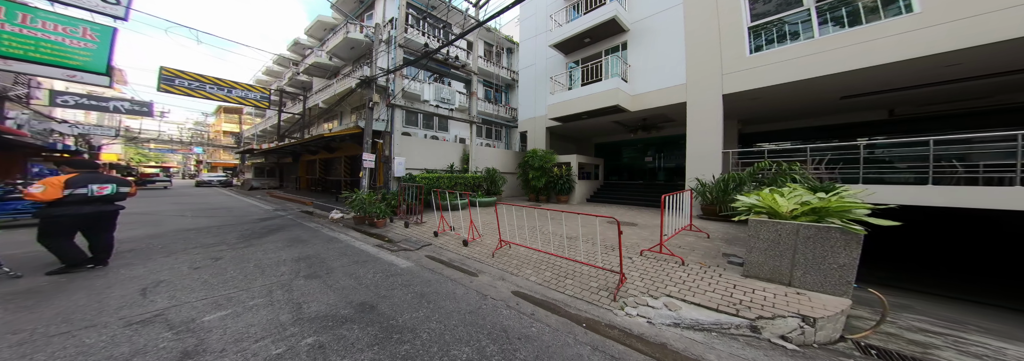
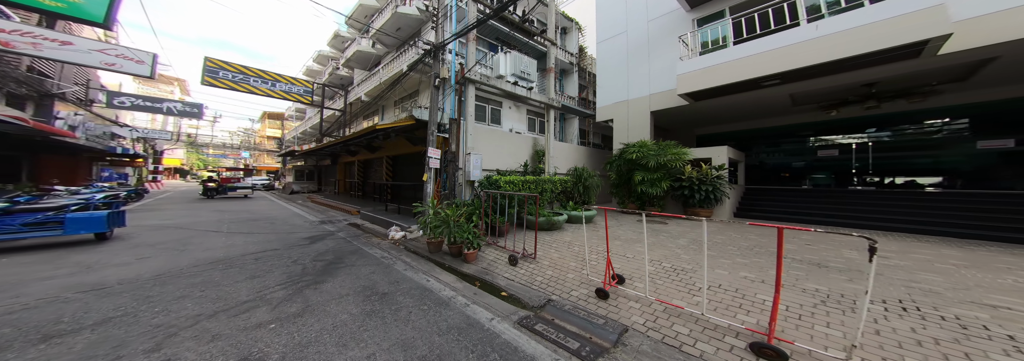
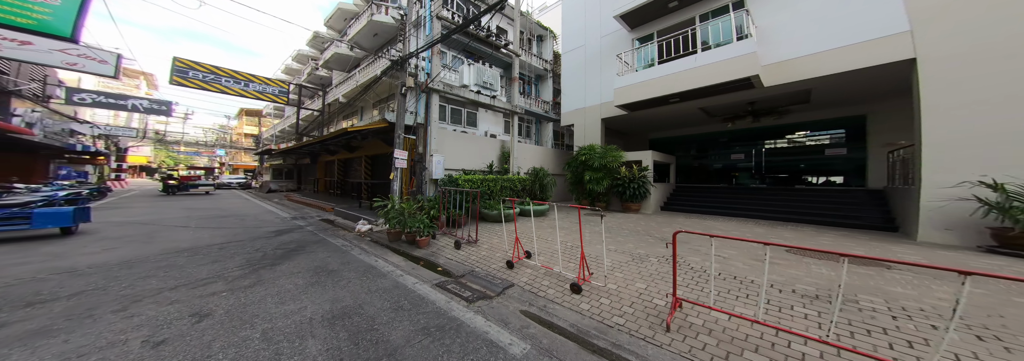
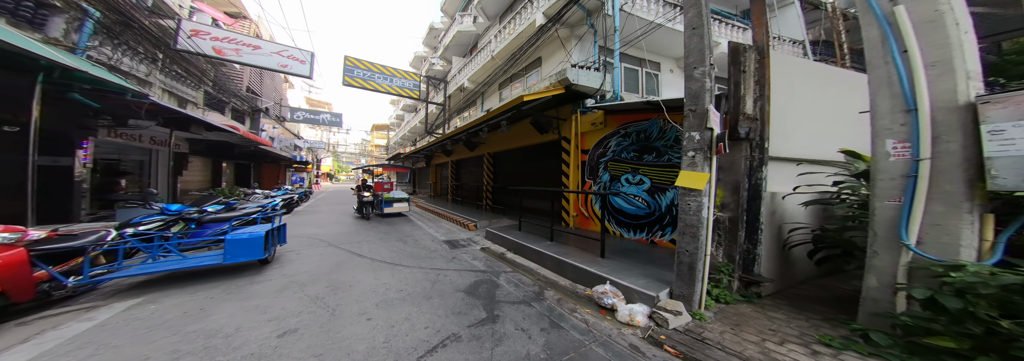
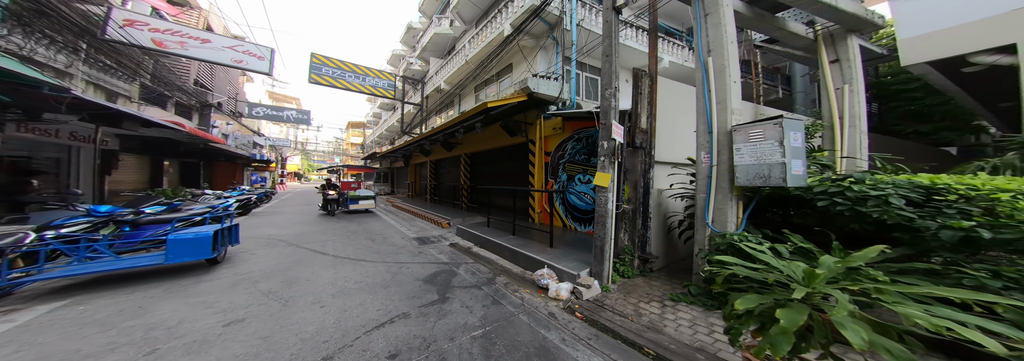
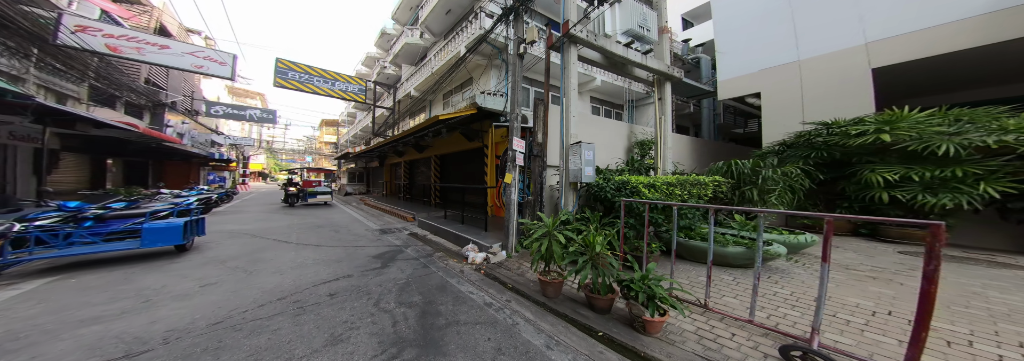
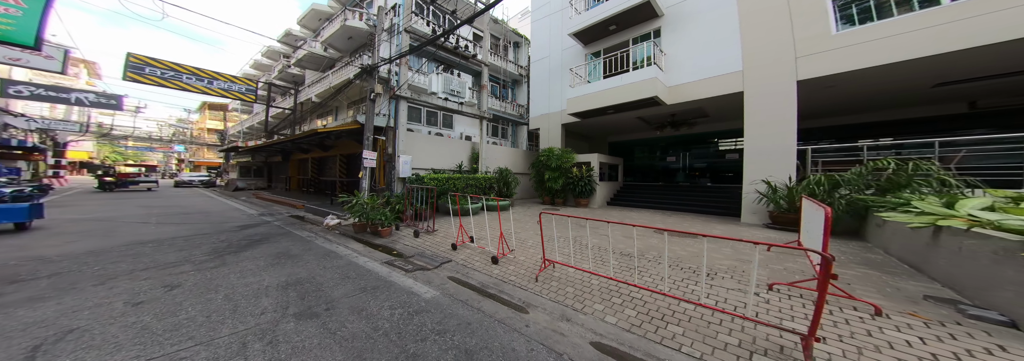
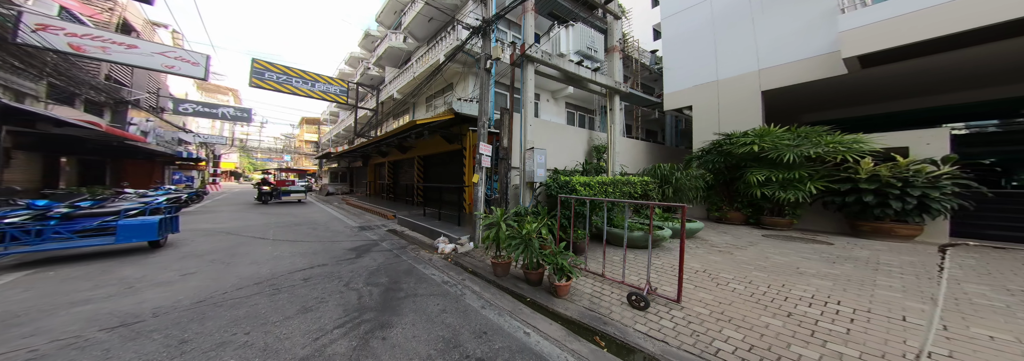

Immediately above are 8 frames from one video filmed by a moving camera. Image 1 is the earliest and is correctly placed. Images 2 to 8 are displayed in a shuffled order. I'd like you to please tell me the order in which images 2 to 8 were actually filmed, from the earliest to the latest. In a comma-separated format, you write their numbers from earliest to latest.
7, 3, 2, 8, 6, 5, 4
